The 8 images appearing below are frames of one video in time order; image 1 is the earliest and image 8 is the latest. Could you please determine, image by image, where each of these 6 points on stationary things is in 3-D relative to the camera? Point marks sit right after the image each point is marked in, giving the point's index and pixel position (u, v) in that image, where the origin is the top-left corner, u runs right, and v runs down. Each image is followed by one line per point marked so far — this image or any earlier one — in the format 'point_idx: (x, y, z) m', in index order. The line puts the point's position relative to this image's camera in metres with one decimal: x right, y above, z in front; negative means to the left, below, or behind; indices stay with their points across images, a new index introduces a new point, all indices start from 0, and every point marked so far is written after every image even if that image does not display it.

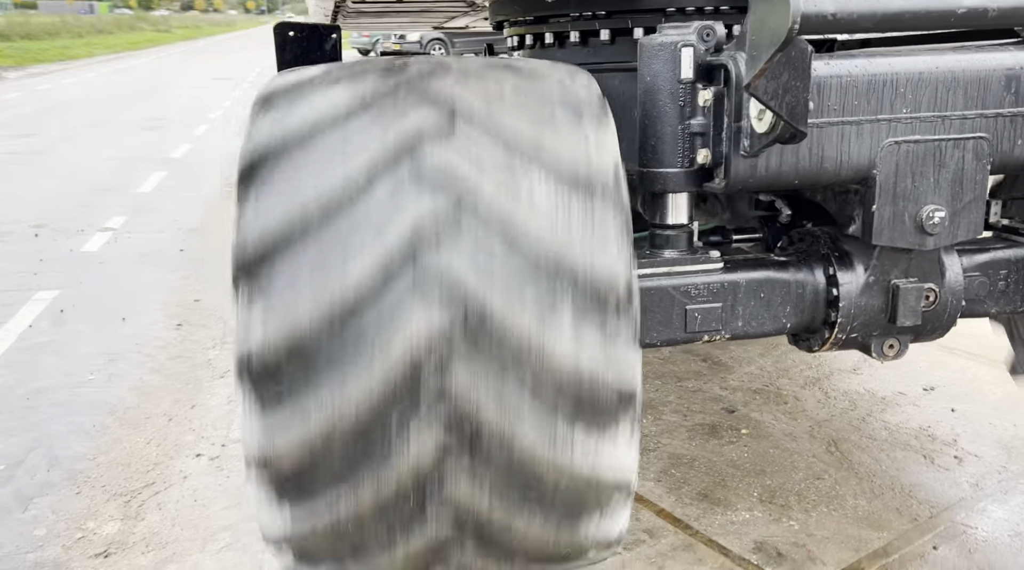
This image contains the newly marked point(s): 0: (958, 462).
0: (+1.5, -0.6, +3.0) m
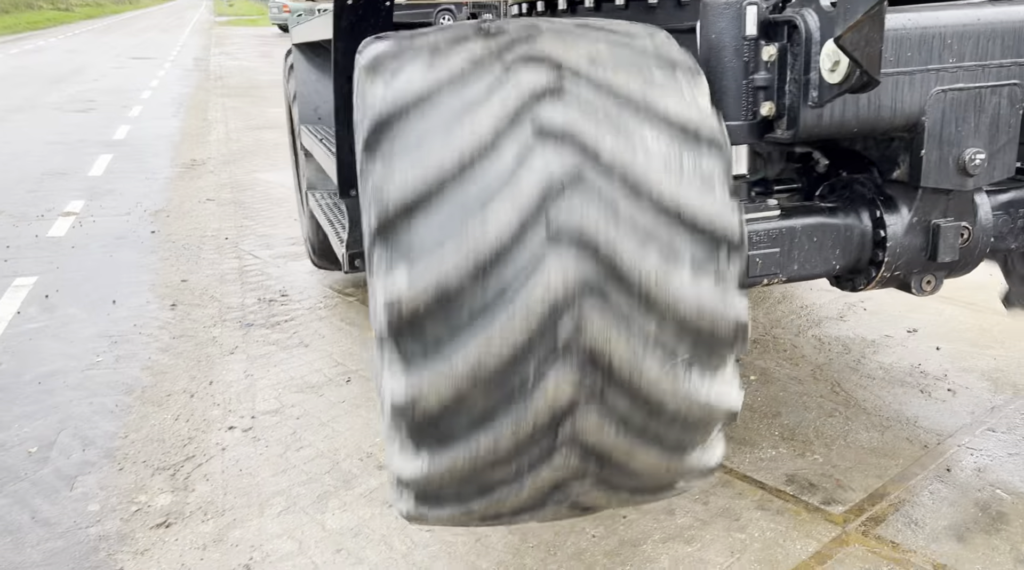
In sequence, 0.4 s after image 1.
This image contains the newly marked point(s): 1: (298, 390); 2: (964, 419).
0: (+1.6, -0.4, +3.2) m
1: (-0.8, -0.4, +3.2) m
2: (+1.6, -0.4, +3.1) m
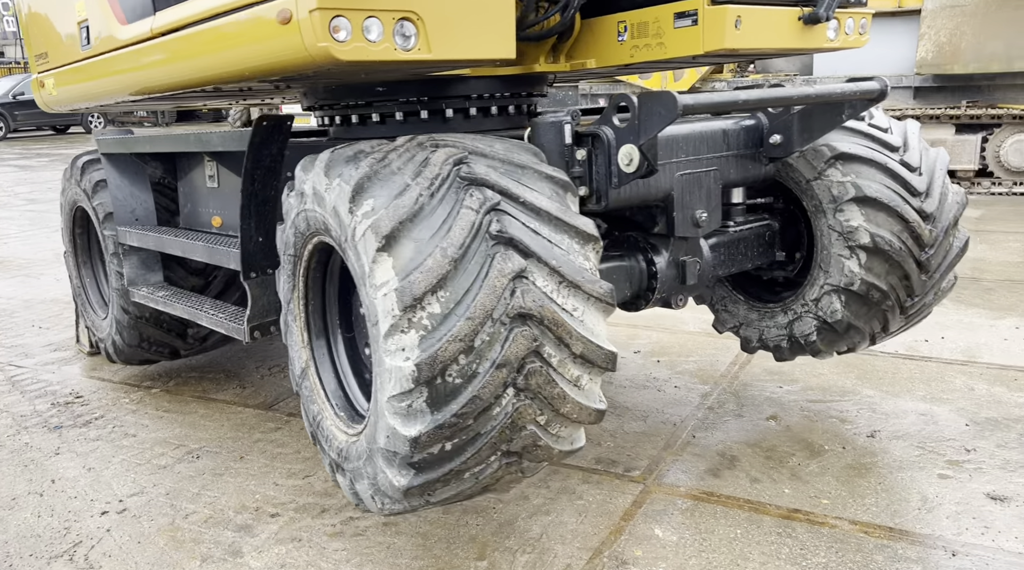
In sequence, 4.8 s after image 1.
0: (+0.8, -0.5, +4.4) m
1: (-1.4, -0.7, +3.4) m
2: (+0.8, -0.5, +4.2) m
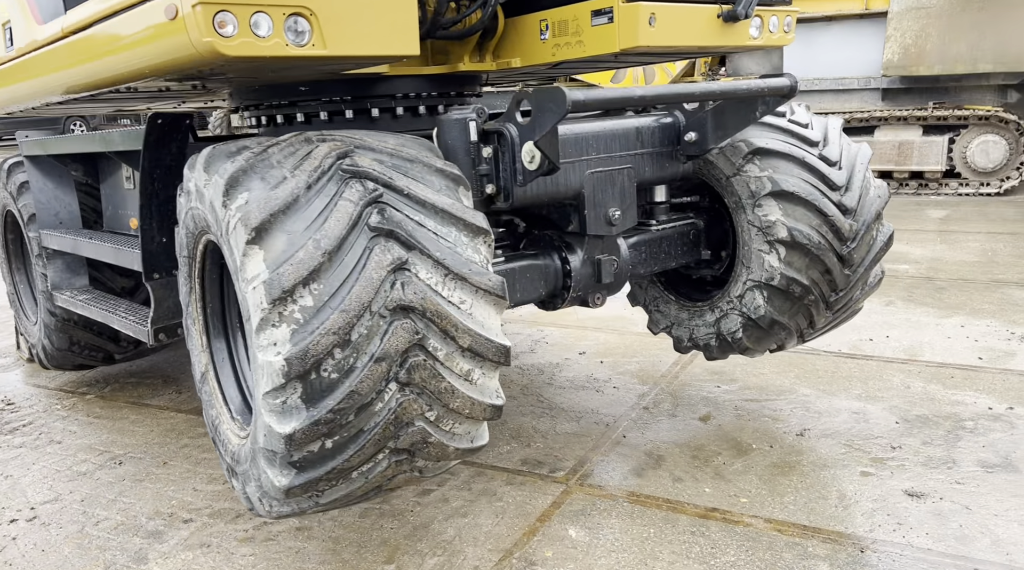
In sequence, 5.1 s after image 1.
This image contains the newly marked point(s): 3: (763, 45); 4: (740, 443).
0: (+0.5, -0.5, +4.3) m
1: (-1.7, -0.7, +3.4) m
2: (+0.5, -0.5, +4.2) m
3: (+1.0, +0.9, +3.5) m
4: (+0.9, -0.6, +3.6) m
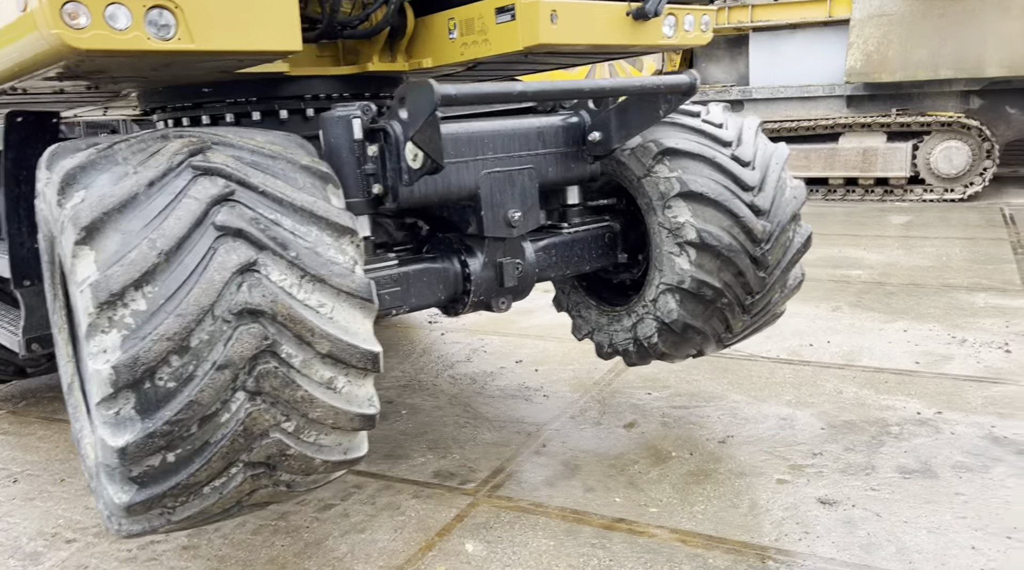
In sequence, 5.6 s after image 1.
0: (+0.2, -0.5, +4.2) m
1: (-2.0, -0.8, +3.2) m
2: (+0.2, -0.6, +4.1) m
3: (+0.6, +0.9, +3.4) m
4: (+0.6, -0.6, +3.5) m
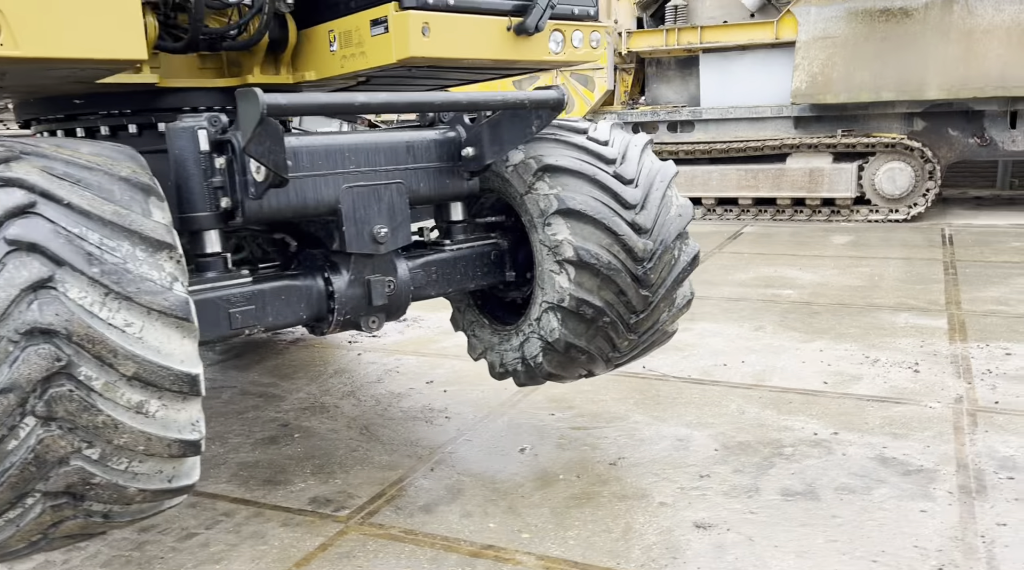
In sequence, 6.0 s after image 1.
0: (-0.3, -0.6, +4.1) m
1: (-2.4, -0.8, +3.1) m
2: (-0.3, -0.7, +4.0) m
3: (+0.2, +0.9, +3.4) m
4: (+0.1, -0.7, +3.4) m
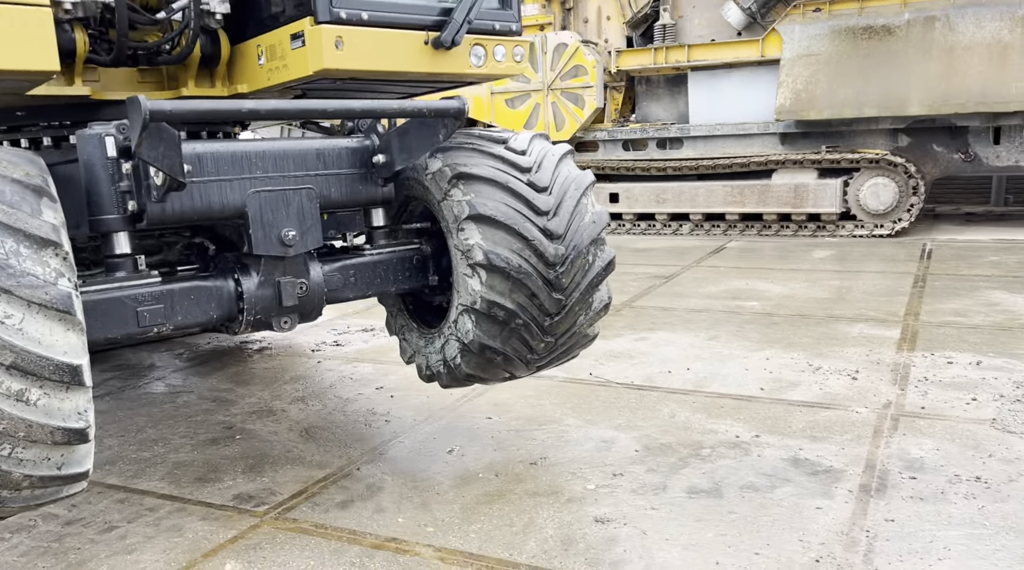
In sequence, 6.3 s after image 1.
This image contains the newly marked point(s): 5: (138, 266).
0: (-0.6, -0.6, +4.2) m
1: (-2.7, -0.8, +3.2) m
2: (-0.6, -0.7, +4.1) m
3: (-0.1, +0.8, +3.5) m
4: (-0.2, -0.7, +3.5) m
5: (-1.2, +0.1, +2.8) m
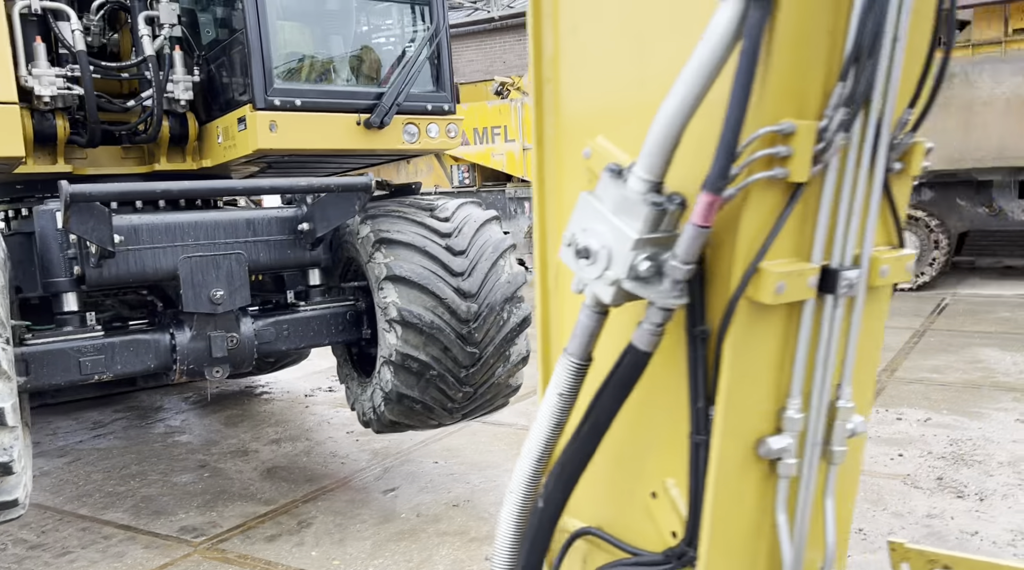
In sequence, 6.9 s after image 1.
0: (-0.9, -0.9, +4.6) m
1: (-3.1, -1.0, +3.7) m
2: (-0.8, -0.9, +4.4) m
3: (-0.4, +0.6, +3.9) m
4: (-0.5, -1.0, +3.8) m
5: (-1.5, -0.1, +3.2) m
